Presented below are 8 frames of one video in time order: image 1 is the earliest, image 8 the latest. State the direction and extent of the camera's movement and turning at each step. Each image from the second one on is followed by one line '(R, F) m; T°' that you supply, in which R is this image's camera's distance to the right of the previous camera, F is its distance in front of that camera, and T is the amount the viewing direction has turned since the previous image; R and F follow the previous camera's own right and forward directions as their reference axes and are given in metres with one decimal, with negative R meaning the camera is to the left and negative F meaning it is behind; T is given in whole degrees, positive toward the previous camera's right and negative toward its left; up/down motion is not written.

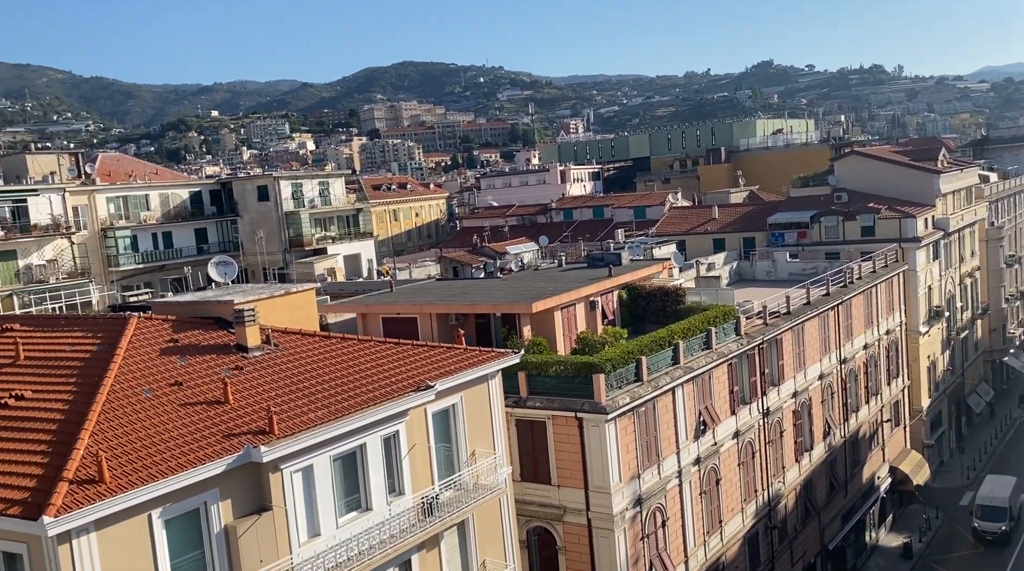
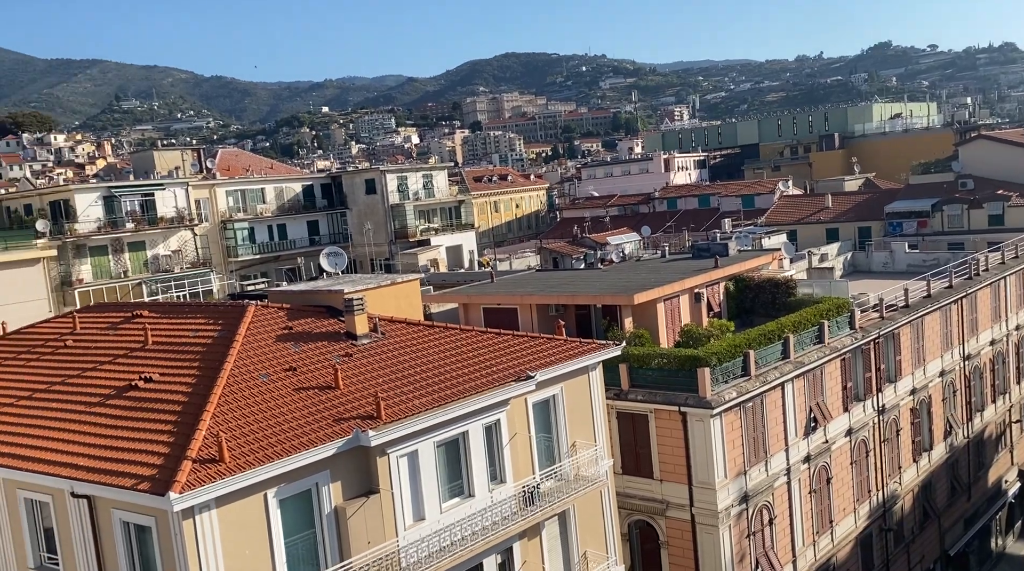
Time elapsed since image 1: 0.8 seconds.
(0.0, +0.3) m; -5°
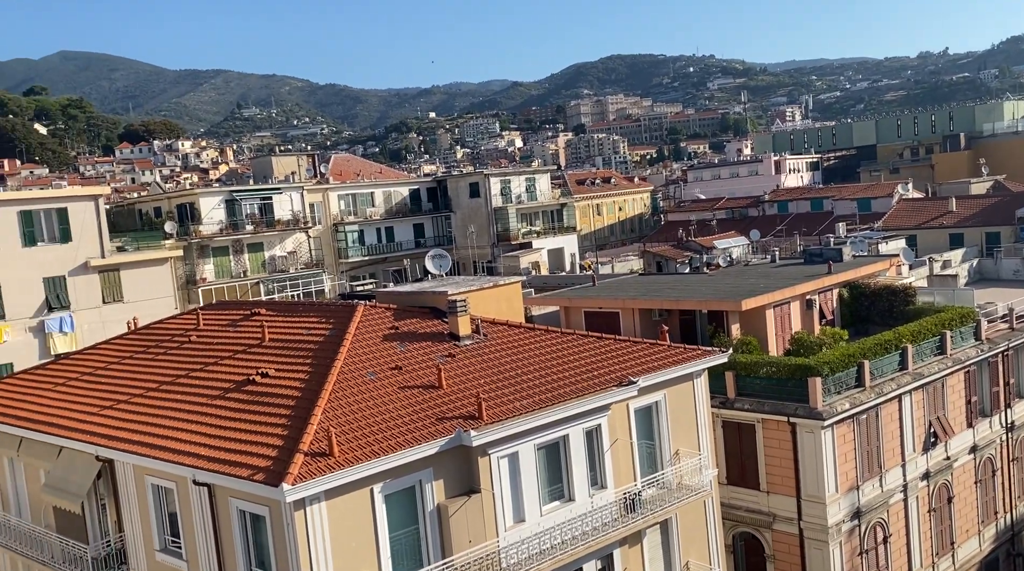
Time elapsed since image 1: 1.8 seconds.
(0.0, +0.4) m; -5°
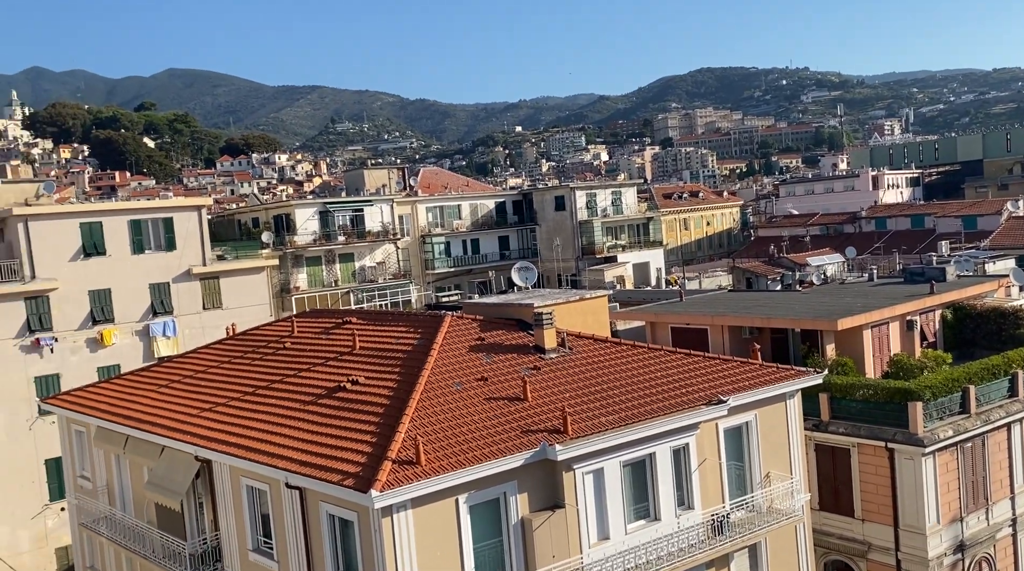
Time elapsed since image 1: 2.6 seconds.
(0.0, +0.4) m; -4°
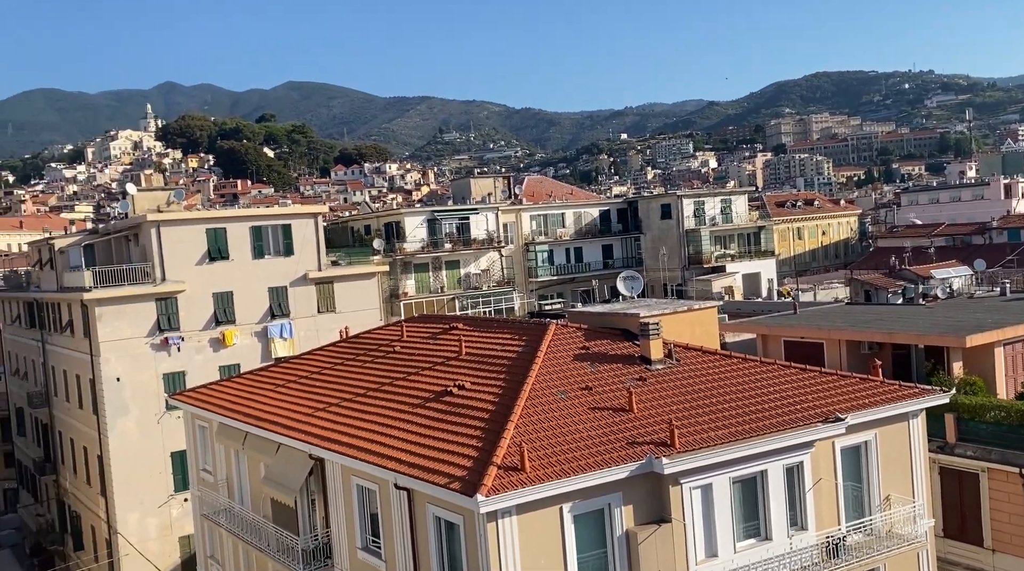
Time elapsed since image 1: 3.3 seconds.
(-0.1, +0.7) m; -5°
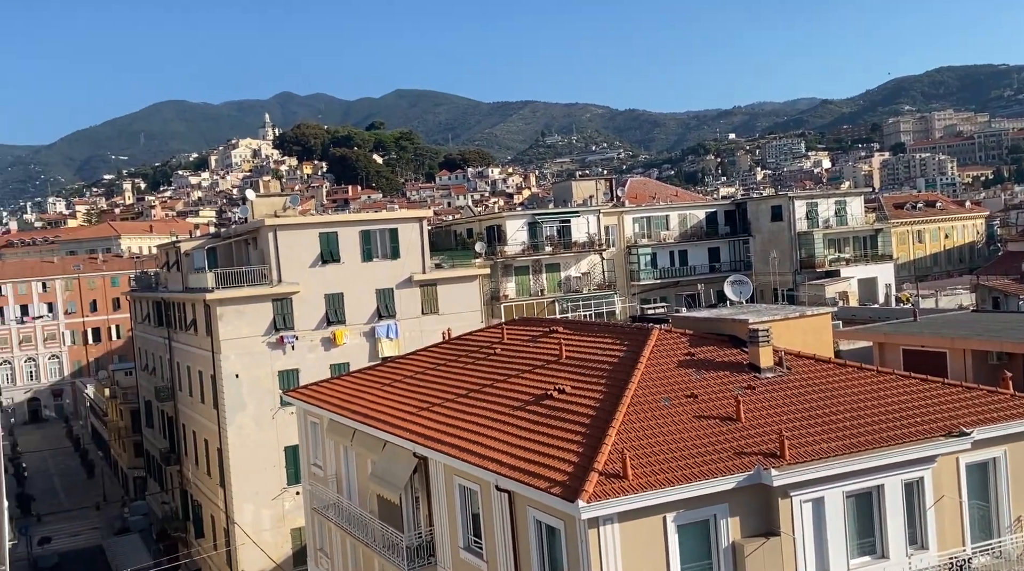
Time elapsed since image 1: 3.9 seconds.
(-0.1, +1.0) m; -5°
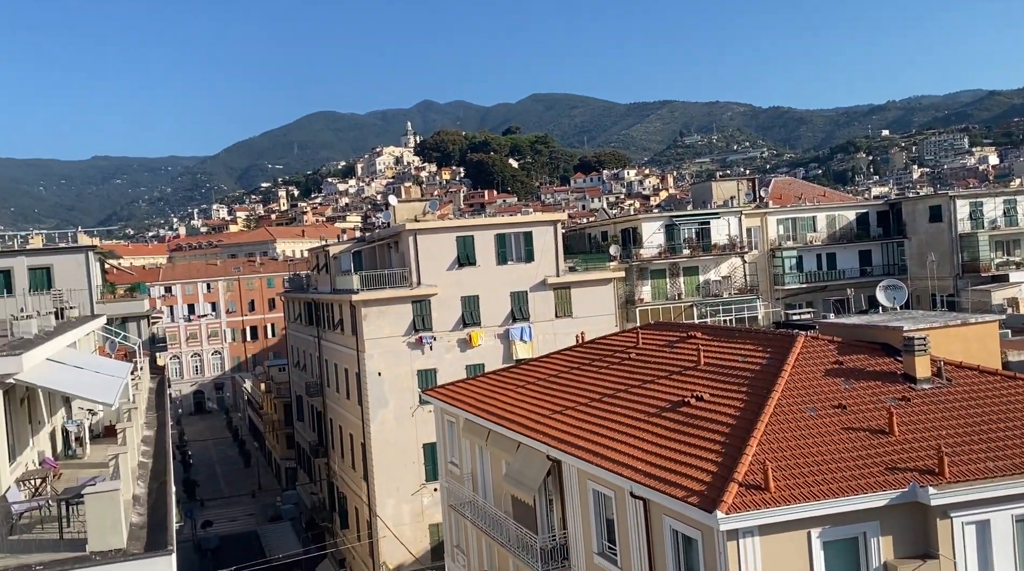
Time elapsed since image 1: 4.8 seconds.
(-0.2, +1.7) m; -7°
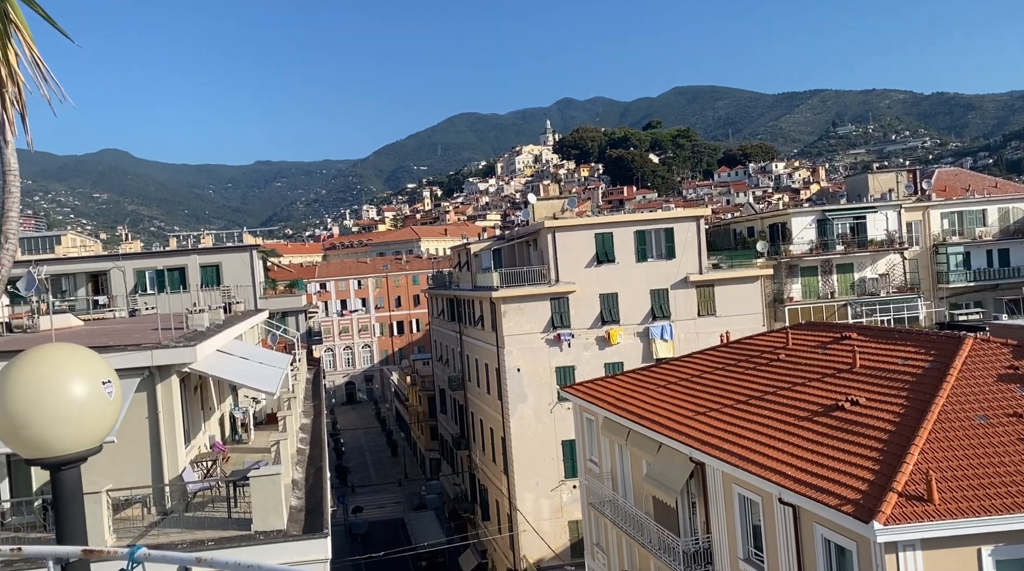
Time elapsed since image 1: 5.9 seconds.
(-0.3, +2.3) m; -7°
